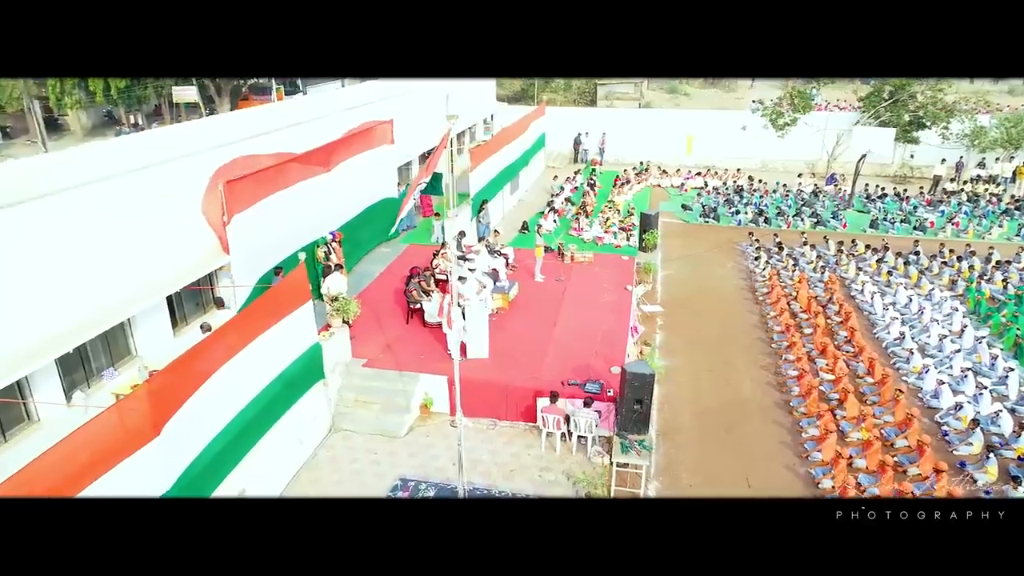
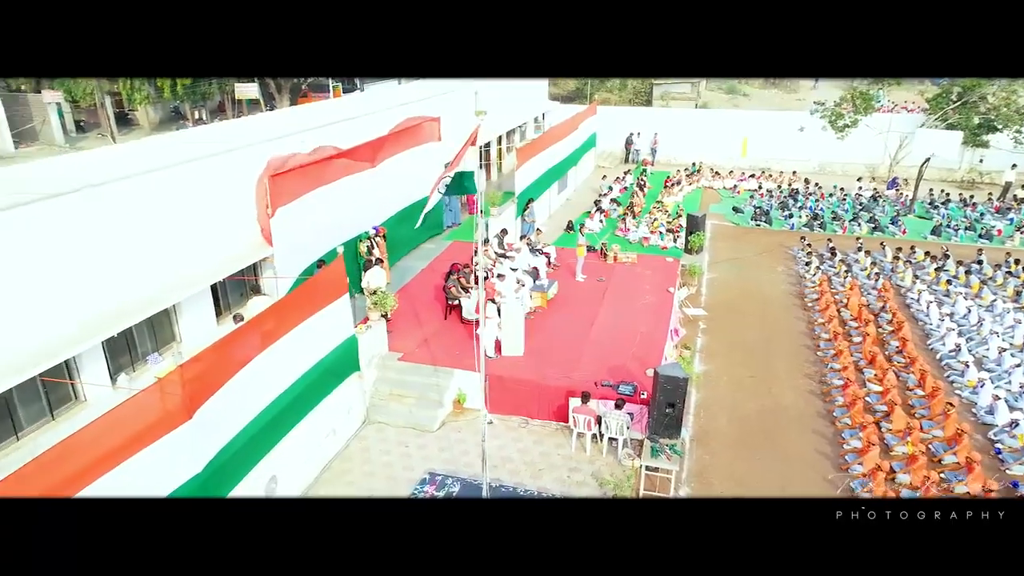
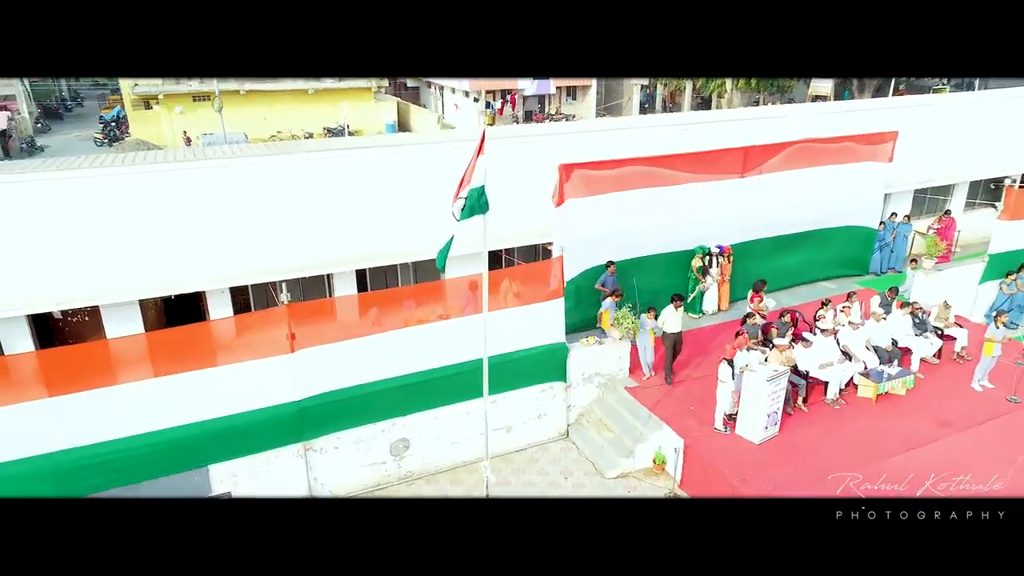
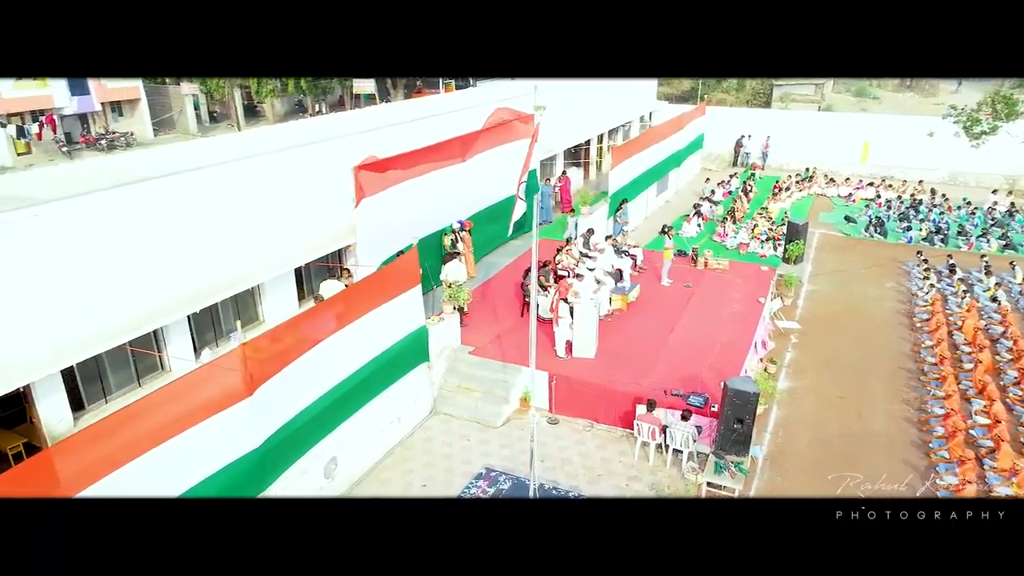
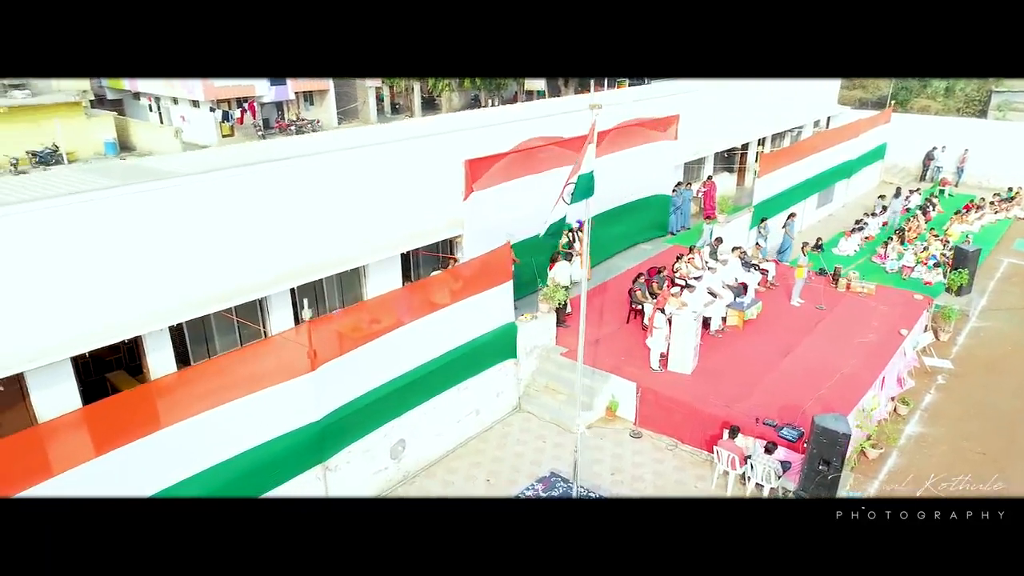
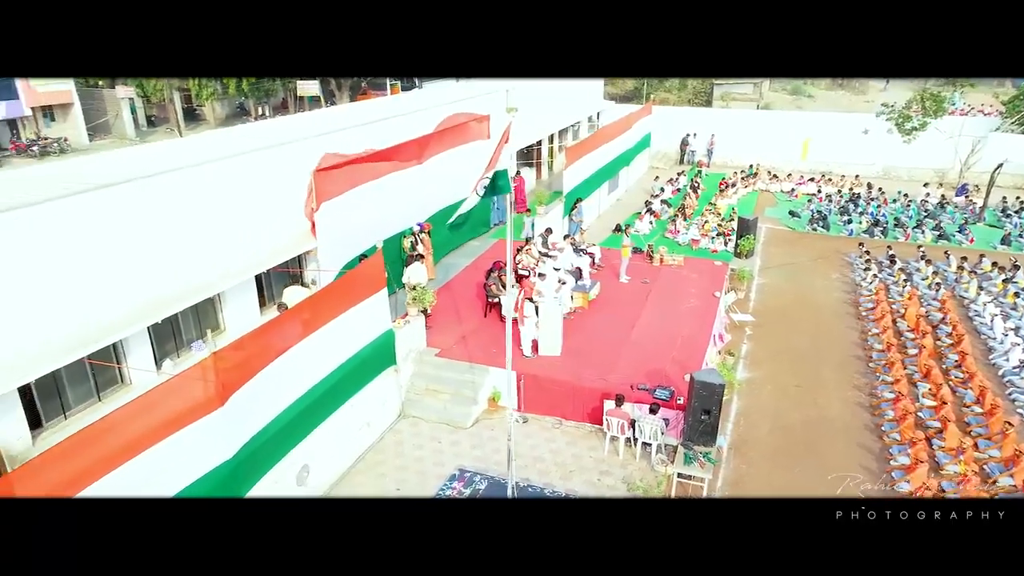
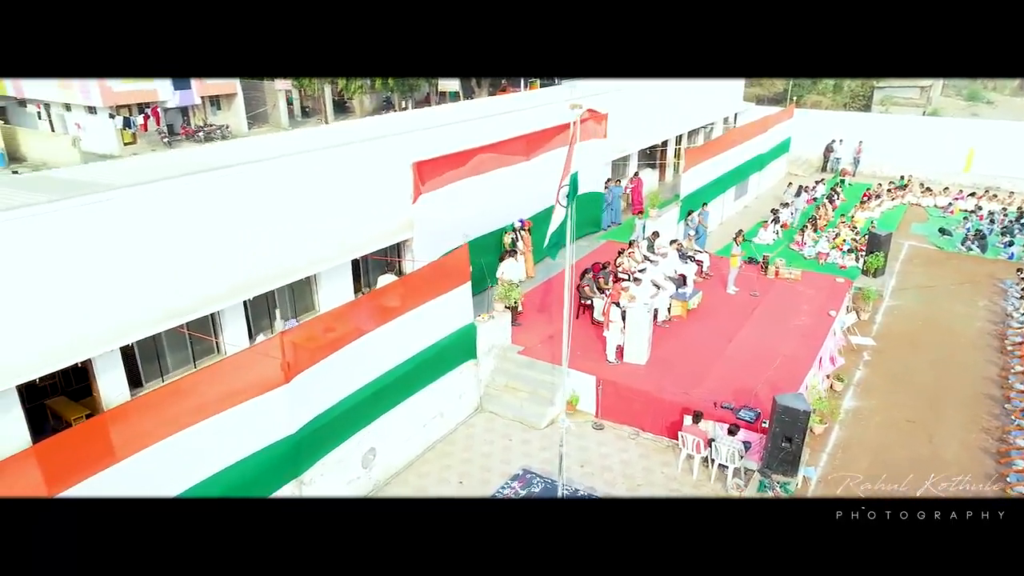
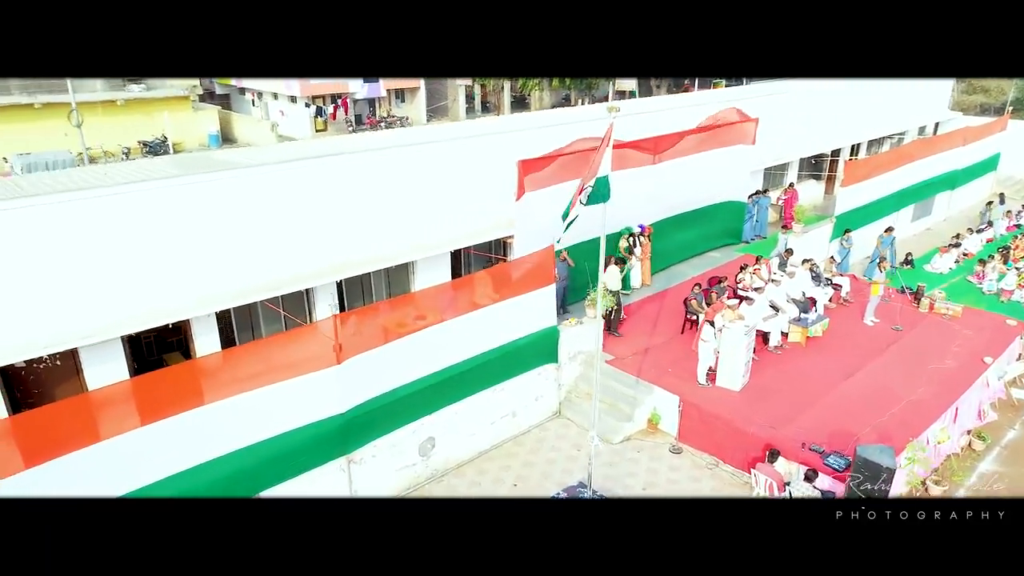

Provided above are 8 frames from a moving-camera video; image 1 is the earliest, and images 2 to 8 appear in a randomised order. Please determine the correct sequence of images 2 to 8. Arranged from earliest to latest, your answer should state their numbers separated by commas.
2, 6, 4, 7, 5, 8, 3
